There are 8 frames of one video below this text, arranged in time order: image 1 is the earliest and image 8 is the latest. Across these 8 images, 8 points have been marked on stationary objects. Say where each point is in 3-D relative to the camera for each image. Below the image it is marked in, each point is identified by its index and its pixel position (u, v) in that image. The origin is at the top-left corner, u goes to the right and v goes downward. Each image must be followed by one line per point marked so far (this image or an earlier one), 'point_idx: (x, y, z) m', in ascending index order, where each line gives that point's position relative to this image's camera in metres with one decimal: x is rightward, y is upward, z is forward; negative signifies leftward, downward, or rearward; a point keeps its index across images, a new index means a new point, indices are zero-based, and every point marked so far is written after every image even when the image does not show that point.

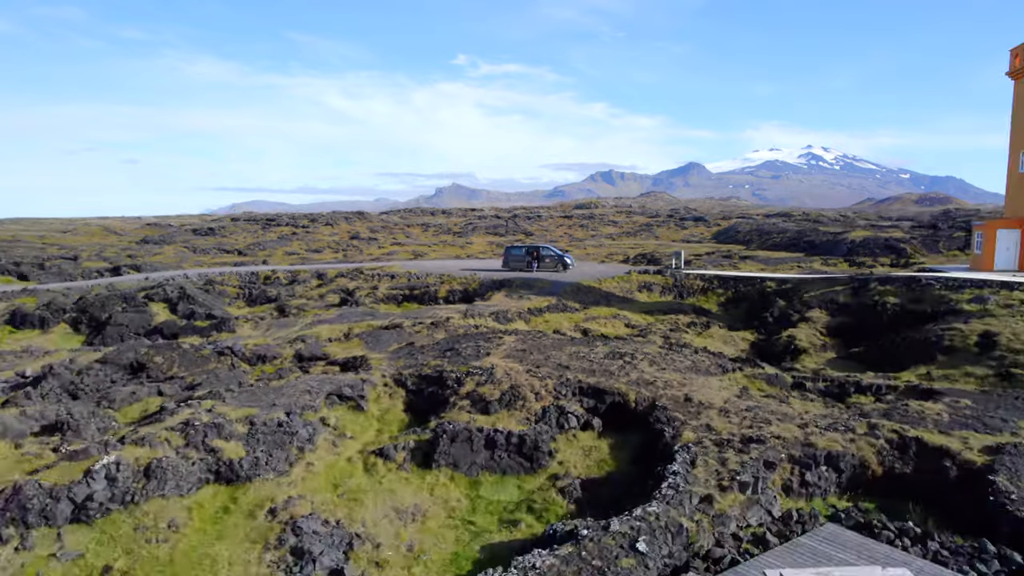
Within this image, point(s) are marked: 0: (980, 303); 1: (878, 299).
0: (+10.8, -0.3, +16.6) m
1: (+9.7, -0.3, +19.1) m
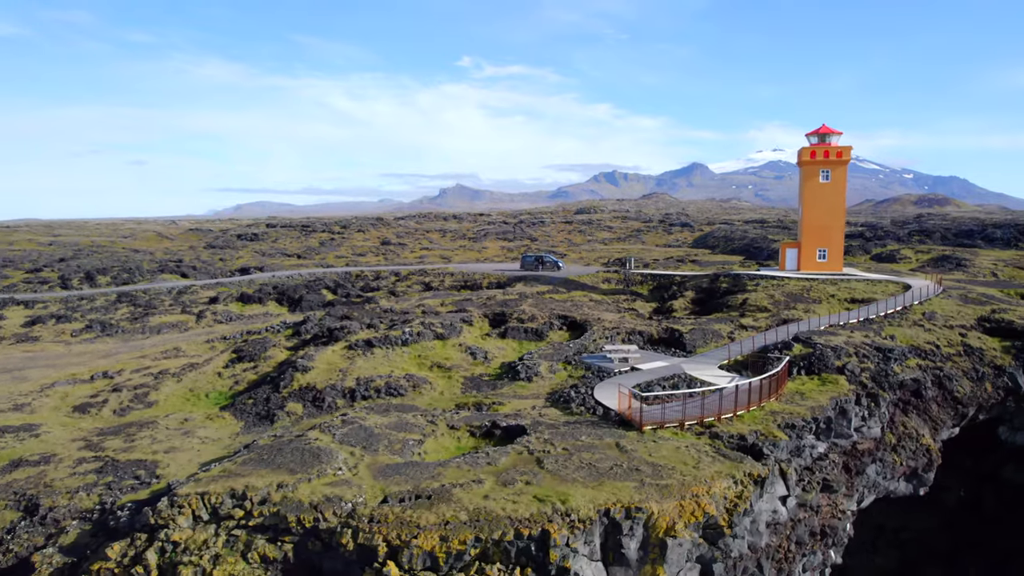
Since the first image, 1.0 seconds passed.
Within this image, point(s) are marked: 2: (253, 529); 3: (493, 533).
0: (+11.6, +0.2, +34.8) m
1: (+10.5, +0.2, +37.3) m
2: (-4.5, -4.2, +13.1) m
3: (-0.3, -3.8, +11.7) m
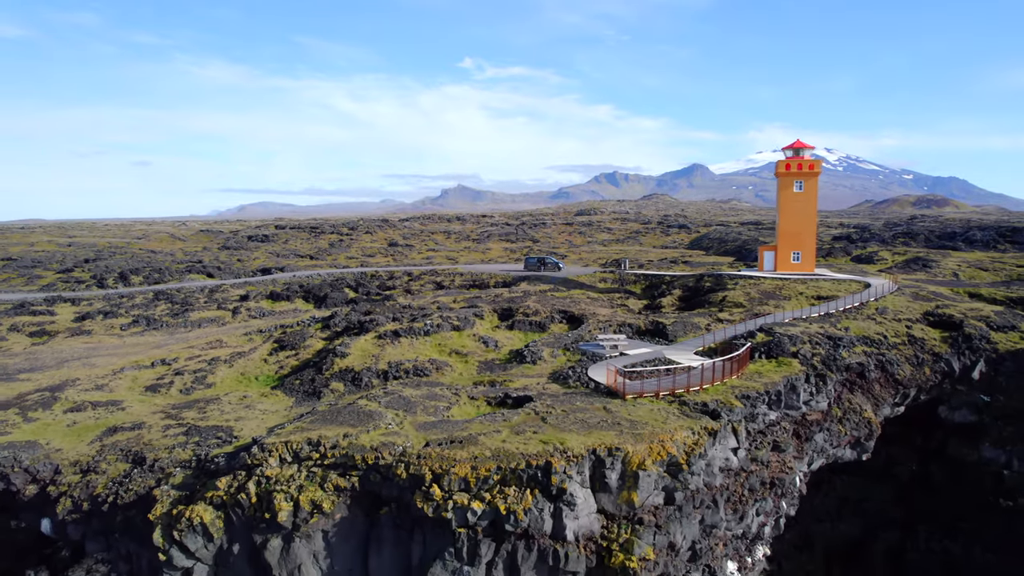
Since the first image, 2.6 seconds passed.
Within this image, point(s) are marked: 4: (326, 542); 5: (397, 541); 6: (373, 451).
0: (+11.9, +0.2, +38.9) m
1: (+10.8, +0.3, +41.5) m
2: (-4.2, -4.1, +17.2) m
3: (0.0, -3.7, +15.9) m
4: (-4.2, -5.6, +16.4) m
5: (-2.5, -5.6, +16.3) m
6: (-3.2, -3.8, +17.1) m
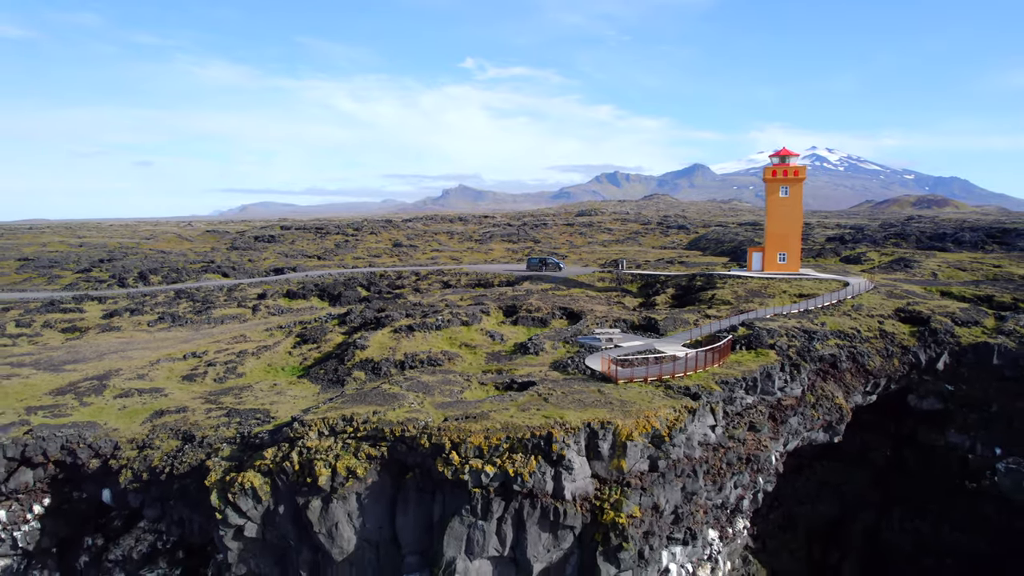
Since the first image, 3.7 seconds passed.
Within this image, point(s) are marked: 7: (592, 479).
0: (+12.1, +0.3, +41.7) m
1: (+11.0, +0.3, +44.2) m
2: (-4.0, -4.1, +20.0) m
3: (+0.2, -3.7, +18.6) m
4: (-4.0, -5.6, +19.2) m
5: (-2.3, -5.5, +19.1) m
6: (-3.0, -3.7, +19.8) m
7: (+2.0, -4.9, +18.9) m
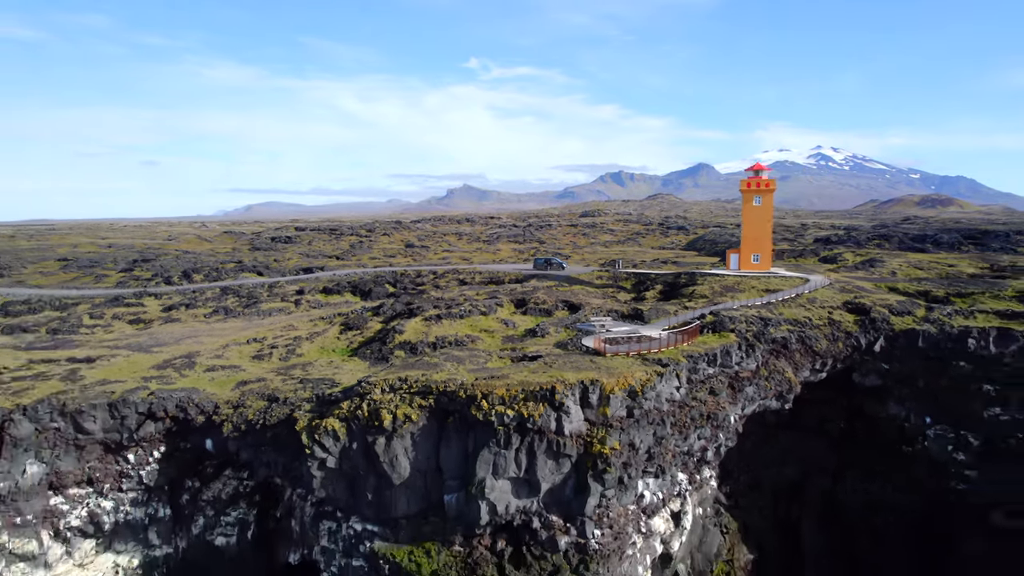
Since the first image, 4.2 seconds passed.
0: (+12.7, +0.5, +48.4) m
1: (+11.6, +0.6, +50.9) m
2: (-3.5, -3.8, +26.8) m
3: (+0.6, -3.5, +25.4) m
4: (-3.5, -5.3, +26.0) m
5: (-1.9, -5.3, +25.9) m
6: (-2.5, -3.5, +26.7) m
7: (+2.5, -4.7, +25.7) m
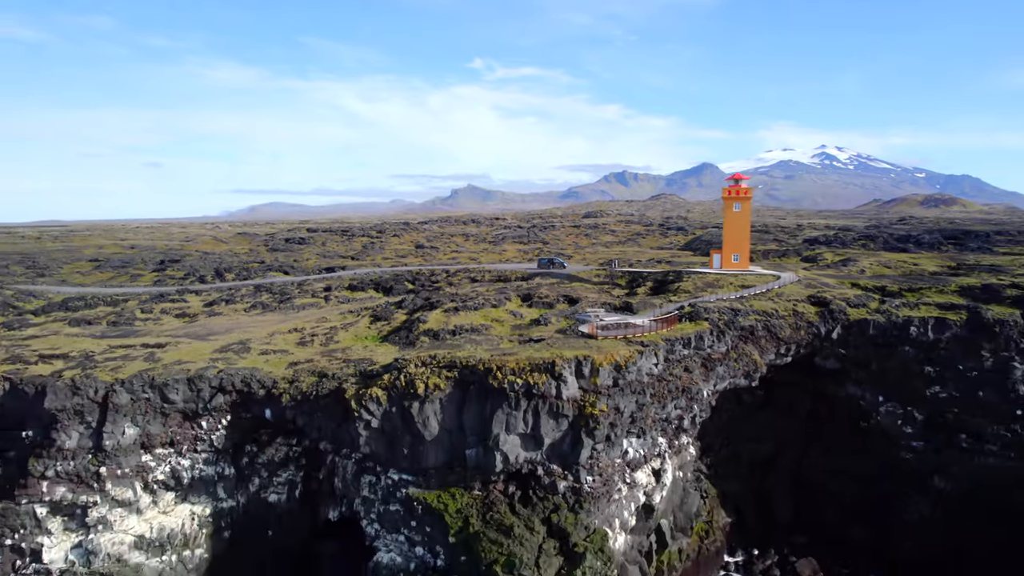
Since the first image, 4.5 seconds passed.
0: (+13.2, +0.8, +54.6) m
1: (+12.2, +0.8, +57.1) m
2: (-3.2, -3.6, +33.1) m
3: (+1.0, -3.2, +31.7) m
4: (-3.1, -5.1, +32.3) m
5: (-1.5, -5.0, +32.2) m
6: (-2.1, -3.2, +33.0) m
7: (+2.9, -4.4, +32.0) m
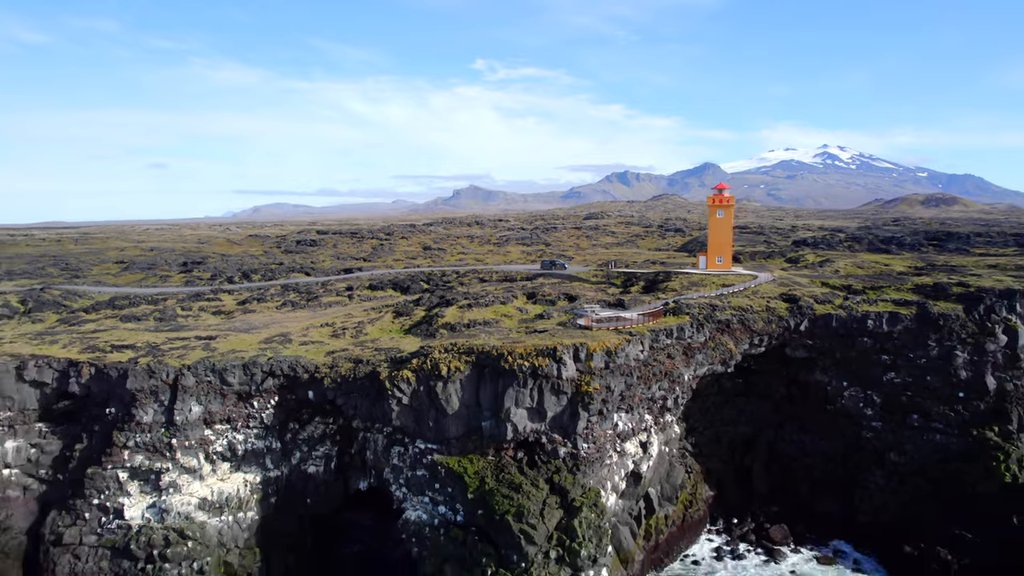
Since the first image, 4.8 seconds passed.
0: (+13.7, +0.9, +60.8) m
1: (+12.7, +0.9, +63.4) m
2: (-2.7, -3.5, +39.4) m
3: (+1.4, -3.1, +38.0) m
4: (-2.7, -5.0, +38.6) m
5: (-1.0, -5.0, +38.4) m
6: (-1.7, -3.2, +39.2) m
7: (+3.3, -4.3, +38.2) m
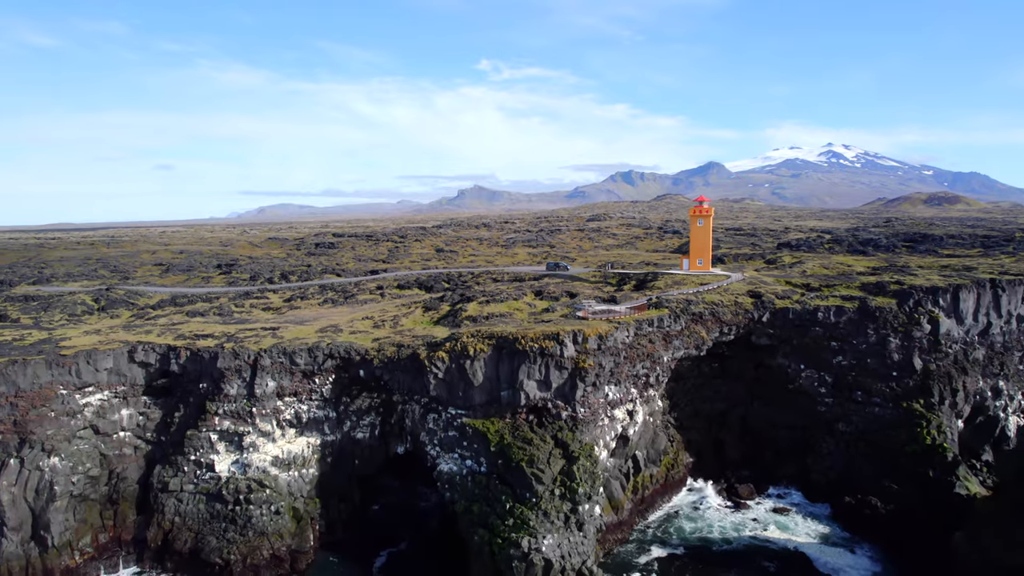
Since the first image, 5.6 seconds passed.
0: (+14.6, +1.1, +71.1) m
1: (+13.6, +1.1, +73.6) m
2: (-1.9, -3.4, +49.7) m
3: (+2.2, -3.0, +48.3) m
4: (-1.9, -4.9, +48.9) m
5: (-0.2, -4.9, +48.8) m
6: (-0.9, -3.1, +49.6) m
7: (+4.1, -4.2, +48.5) m
